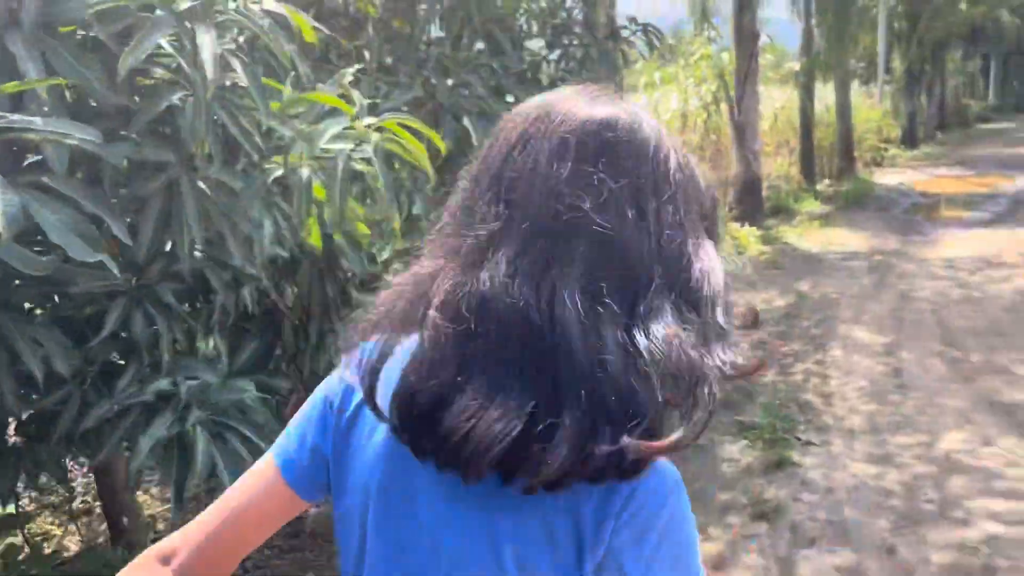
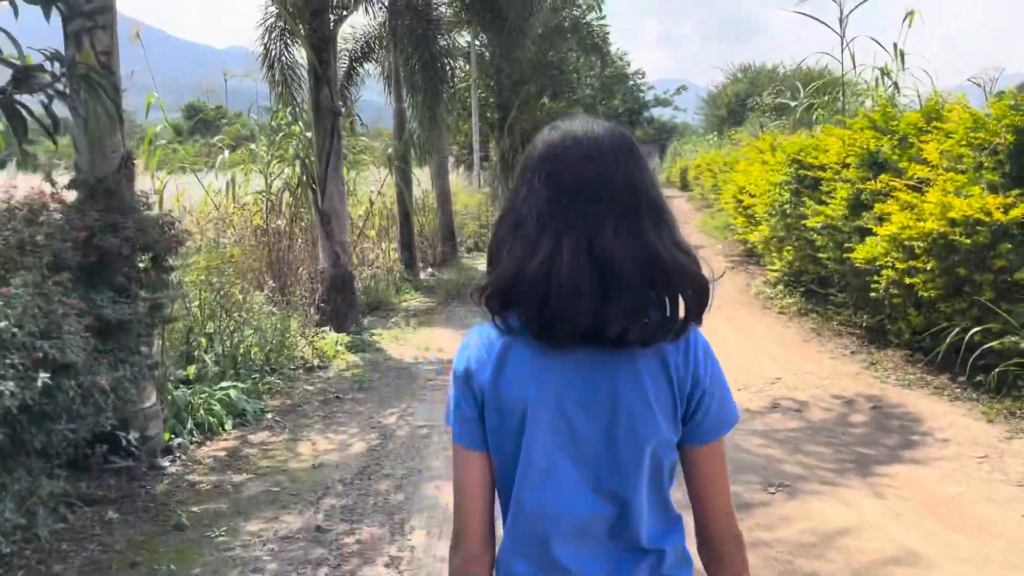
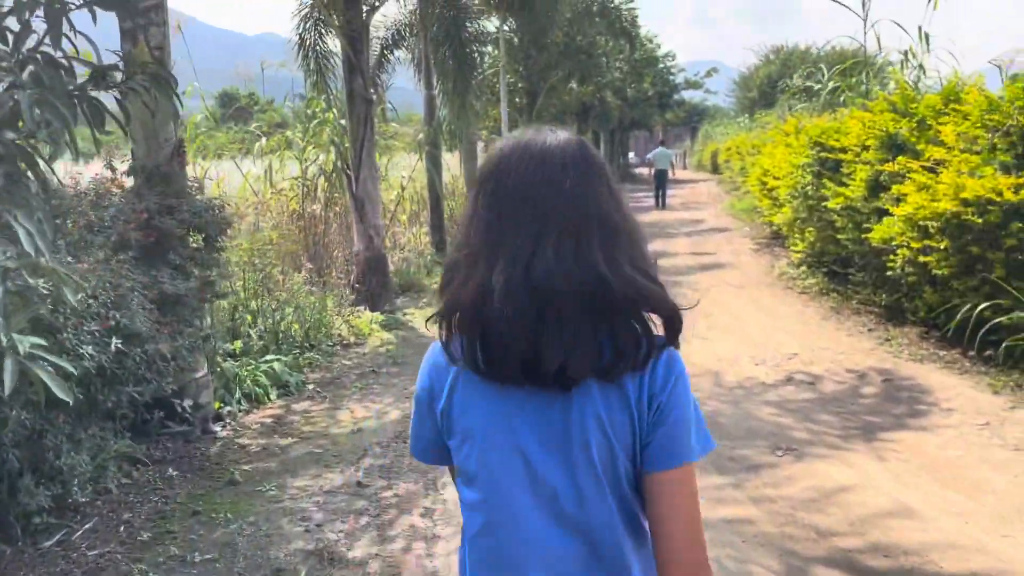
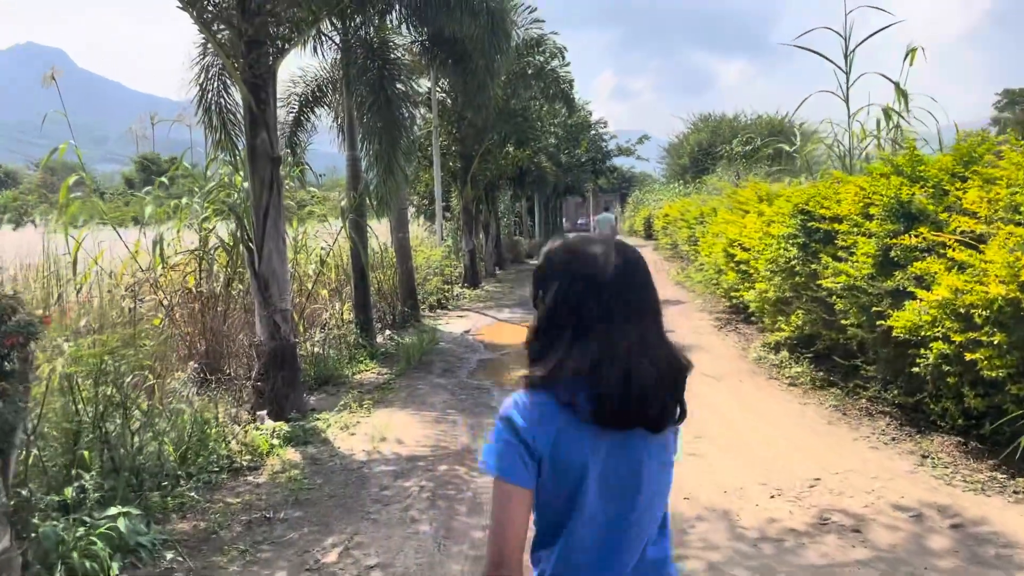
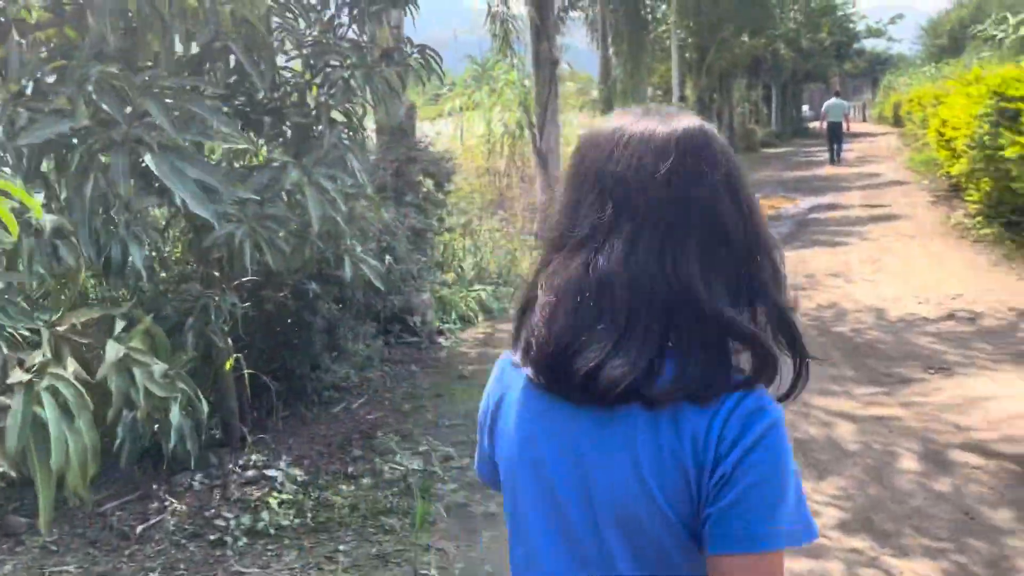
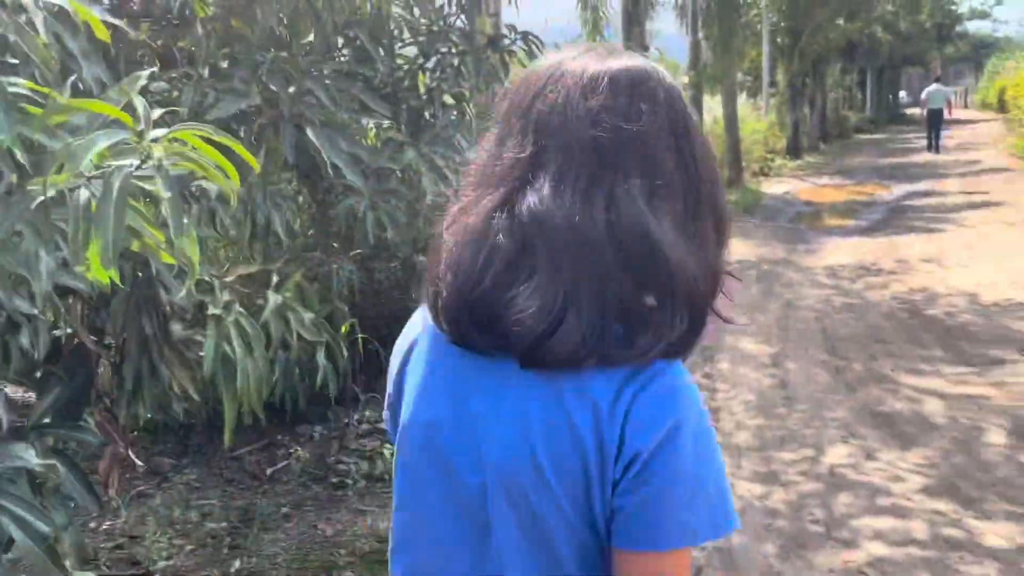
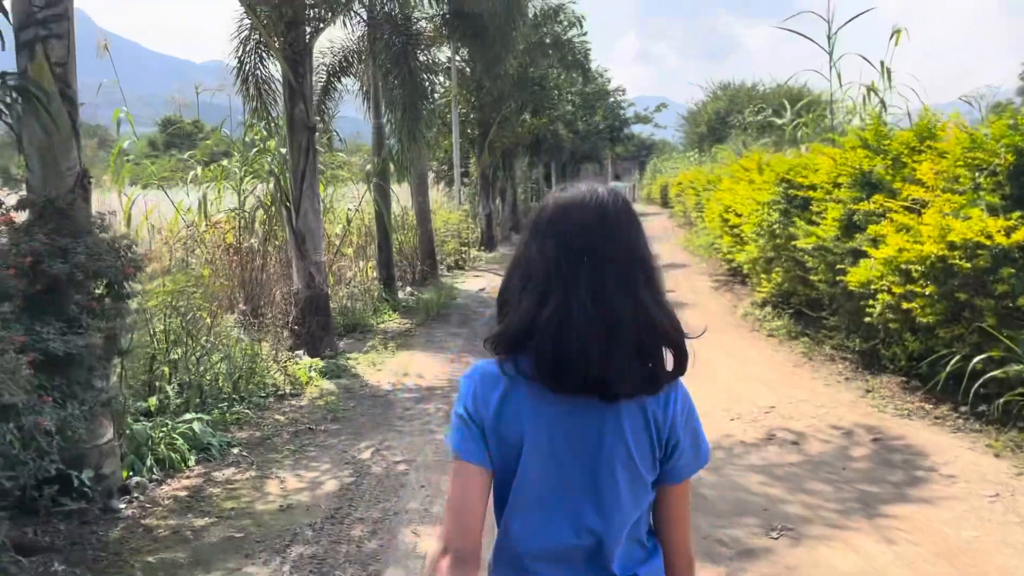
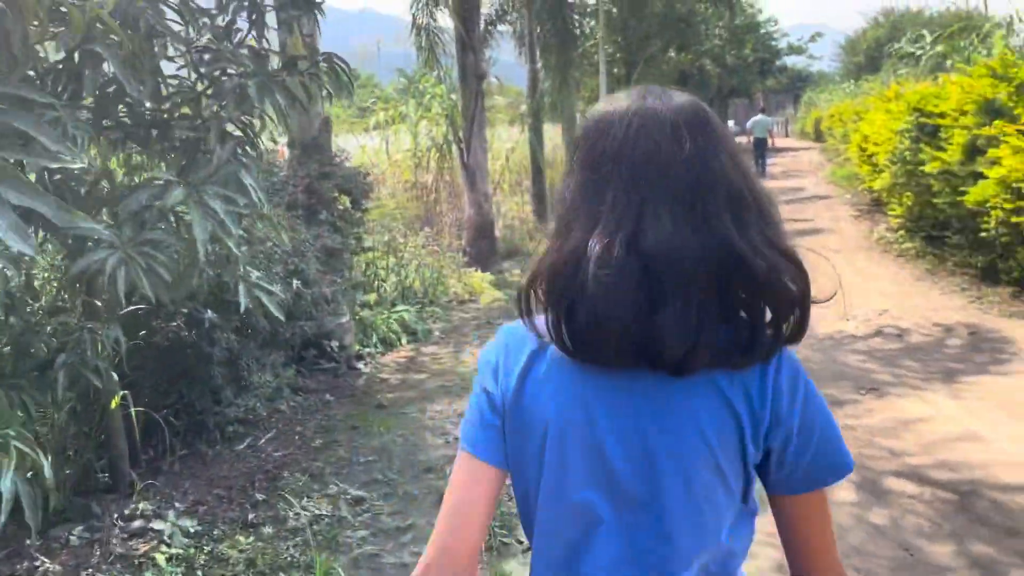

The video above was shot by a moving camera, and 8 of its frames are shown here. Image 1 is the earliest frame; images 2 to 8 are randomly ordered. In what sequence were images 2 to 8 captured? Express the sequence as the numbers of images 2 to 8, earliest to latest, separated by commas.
6, 5, 8, 3, 2, 7, 4
